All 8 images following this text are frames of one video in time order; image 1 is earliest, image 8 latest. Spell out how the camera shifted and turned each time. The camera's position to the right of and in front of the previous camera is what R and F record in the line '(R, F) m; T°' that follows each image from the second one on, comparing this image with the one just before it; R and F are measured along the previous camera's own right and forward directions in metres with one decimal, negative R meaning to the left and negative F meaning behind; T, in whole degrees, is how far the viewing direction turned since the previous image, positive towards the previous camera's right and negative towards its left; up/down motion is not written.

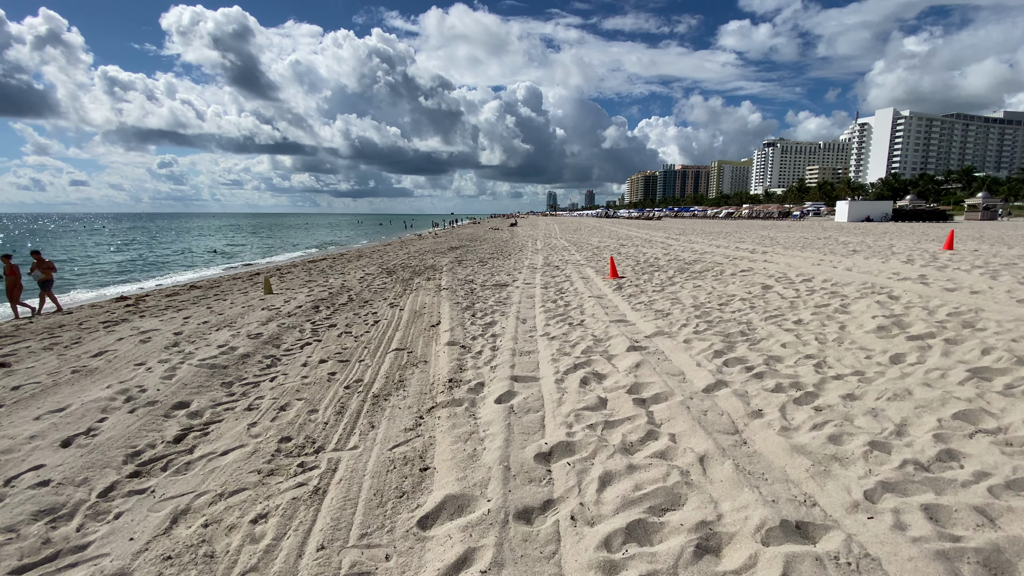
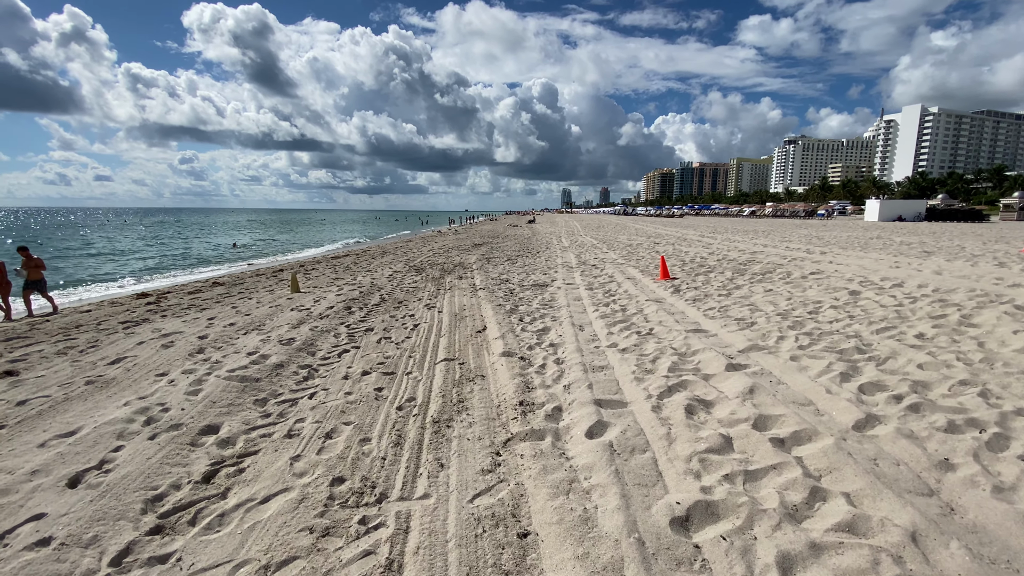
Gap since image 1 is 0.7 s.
(-0.6, +0.8) m; -2°
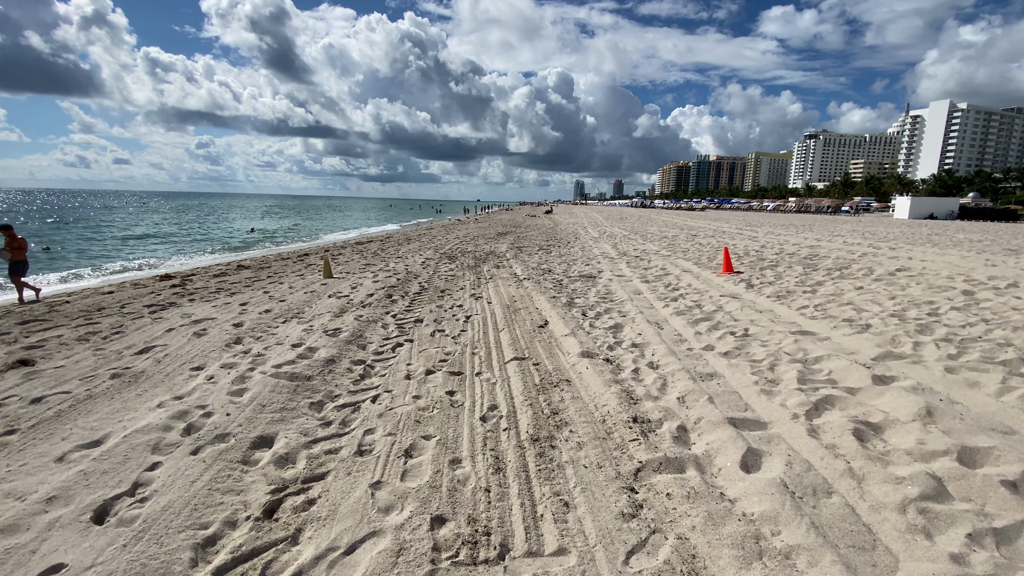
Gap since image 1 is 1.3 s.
(-0.8, +0.8) m; -1°
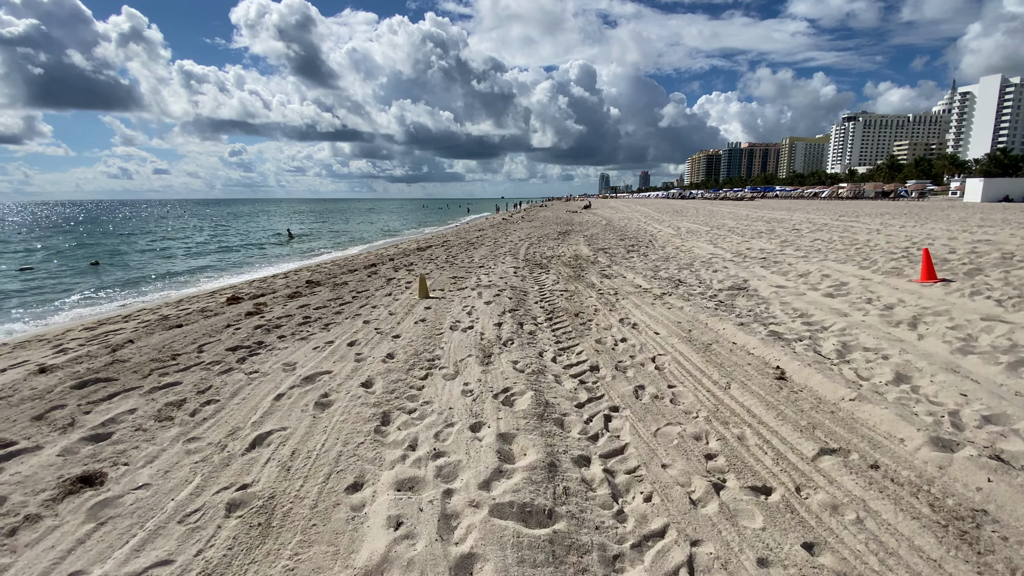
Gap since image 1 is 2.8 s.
(-1.8, +1.7) m; -3°
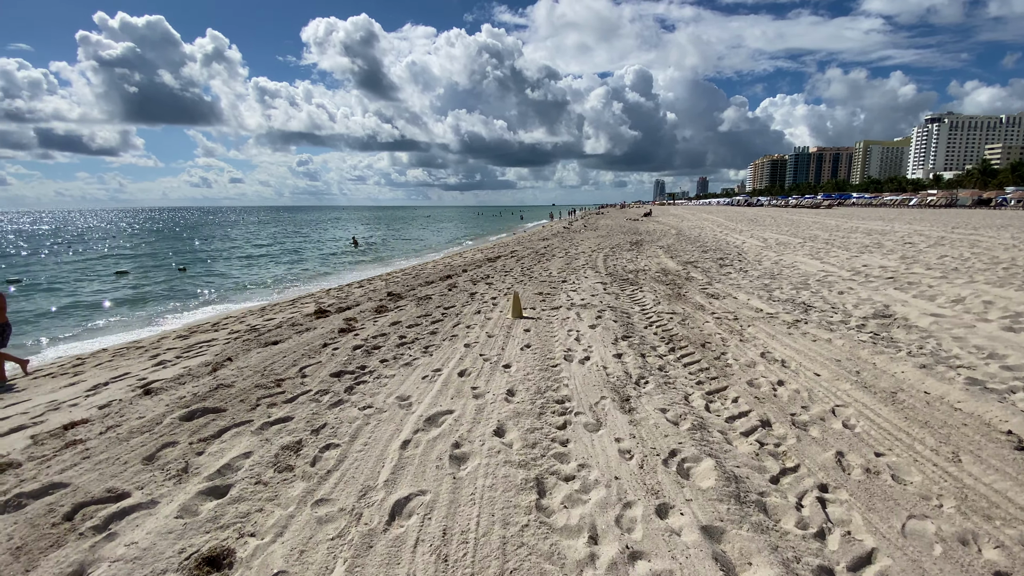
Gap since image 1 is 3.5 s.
(-0.8, +0.6) m; -6°
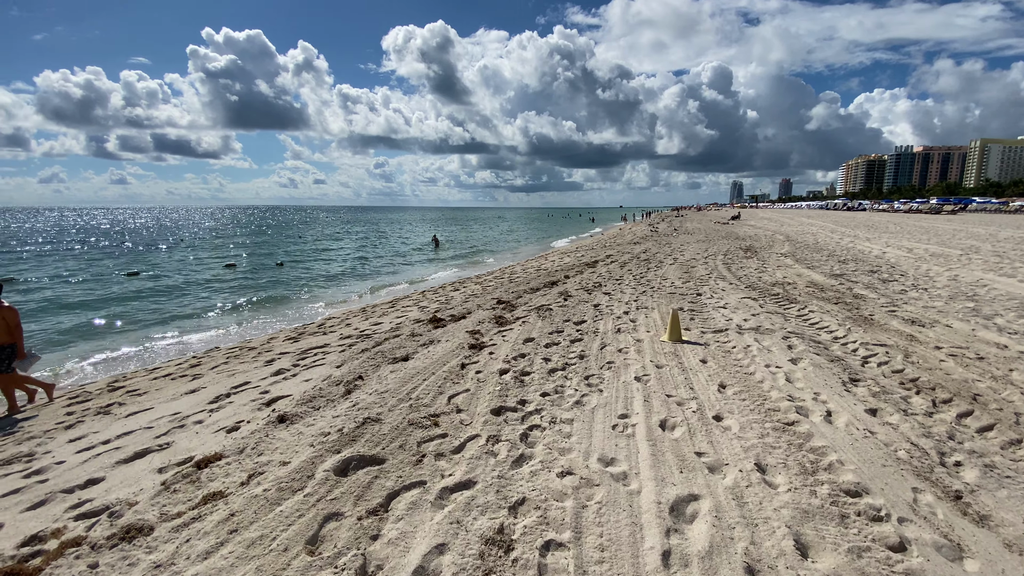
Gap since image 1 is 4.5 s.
(-1.2, +1.0) m; -8°
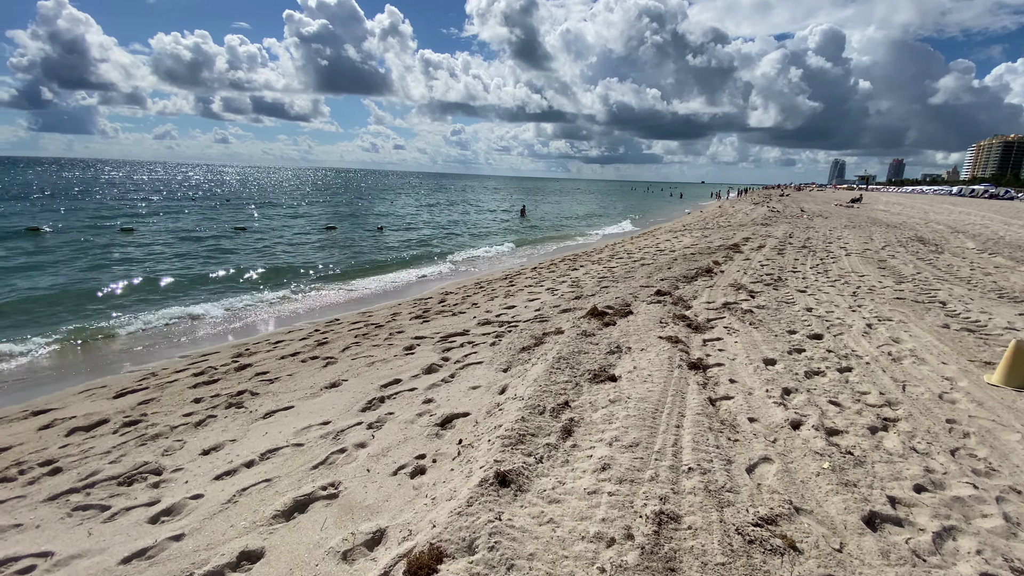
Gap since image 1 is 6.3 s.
(-1.7, +1.5) m; -8°
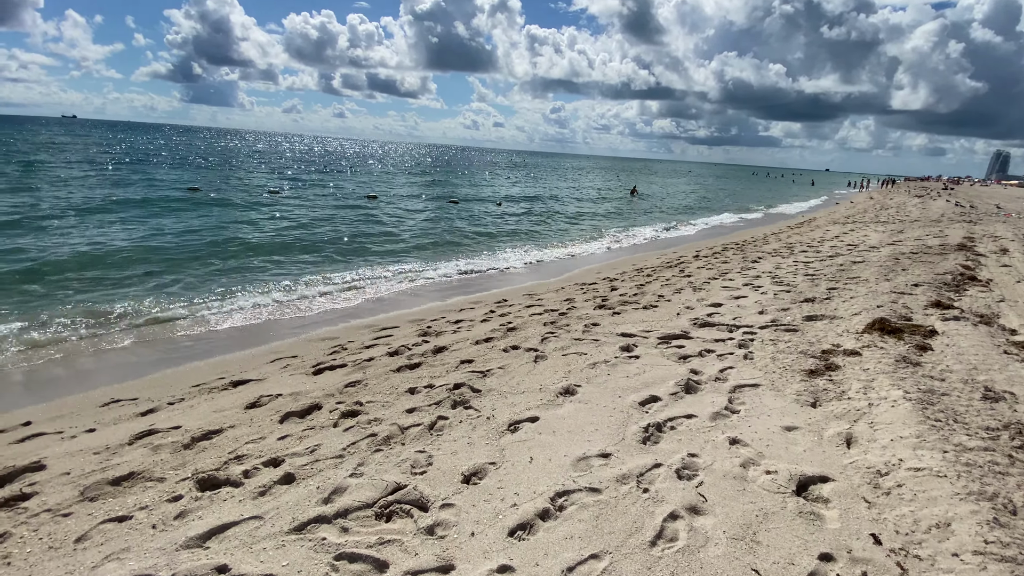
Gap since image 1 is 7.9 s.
(-1.8, +1.1) m; -10°
